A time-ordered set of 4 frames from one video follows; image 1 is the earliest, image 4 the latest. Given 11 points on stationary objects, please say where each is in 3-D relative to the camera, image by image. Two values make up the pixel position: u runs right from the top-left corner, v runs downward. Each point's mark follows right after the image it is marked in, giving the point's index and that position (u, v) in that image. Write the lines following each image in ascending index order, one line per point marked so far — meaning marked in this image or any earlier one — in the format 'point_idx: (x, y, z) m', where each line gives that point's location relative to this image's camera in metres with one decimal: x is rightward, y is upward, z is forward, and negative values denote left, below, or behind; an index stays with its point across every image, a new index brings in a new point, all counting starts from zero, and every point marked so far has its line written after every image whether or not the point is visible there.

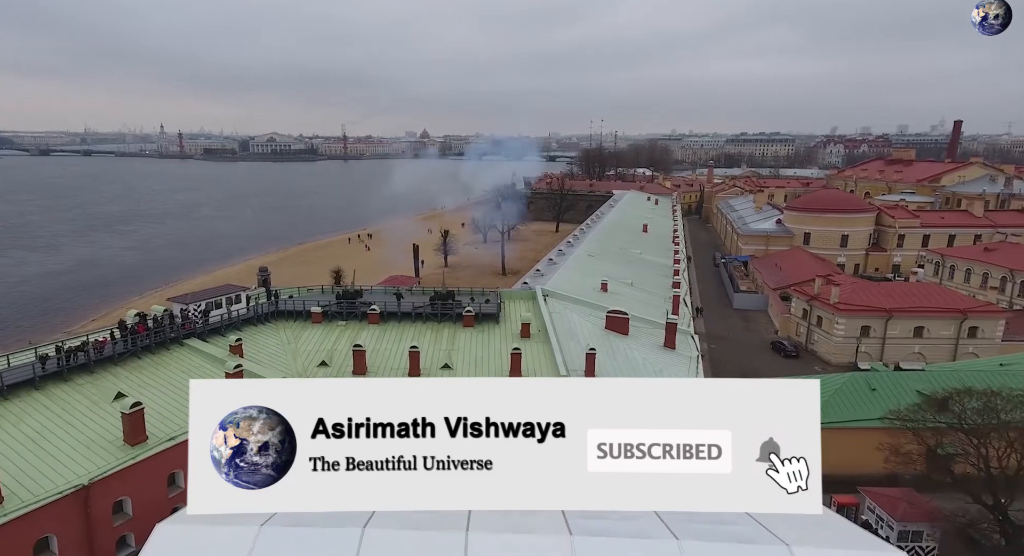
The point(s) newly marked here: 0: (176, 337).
0: (-10.1, -1.8, +17.3) m
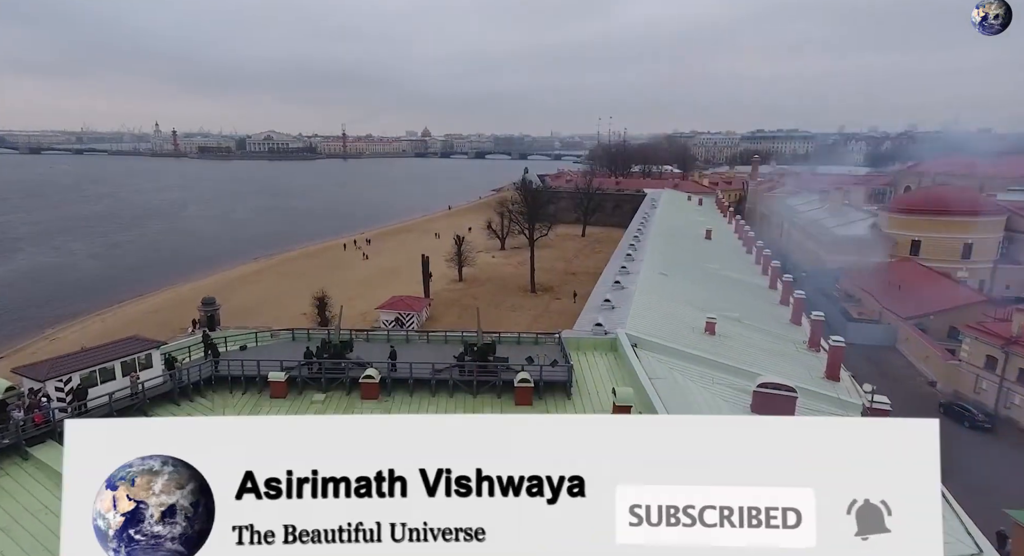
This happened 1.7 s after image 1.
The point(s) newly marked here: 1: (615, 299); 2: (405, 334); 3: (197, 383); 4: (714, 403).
0: (-8.3, -2.8, +9.6) m
1: (+3.3, -0.7, +18.6) m
2: (-2.8, -1.5, +15.1) m
3: (-6.9, -2.3, +12.6) m
4: (+4.3, -2.7, +12.5) m
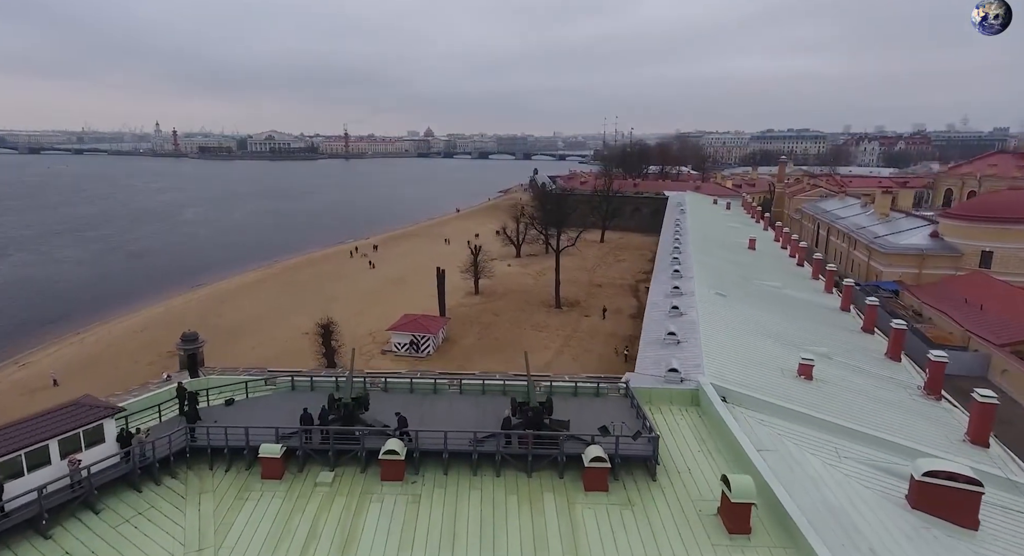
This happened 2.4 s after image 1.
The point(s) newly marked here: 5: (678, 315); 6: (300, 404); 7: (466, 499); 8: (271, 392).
0: (-7.2, -3.5, +6.5) m
1: (+4.5, -1.4, +15.5) m
2: (-1.7, -2.2, +12.0) m
3: (-5.8, -3.0, +9.6) m
4: (+5.5, -3.4, +9.4) m
5: (+4.9, -1.1, +17.0) m
6: (-4.3, -2.5, +11.5) m
7: (-0.7, -3.5, +9.3) m
8: (-5.1, -2.3, +12.0) m
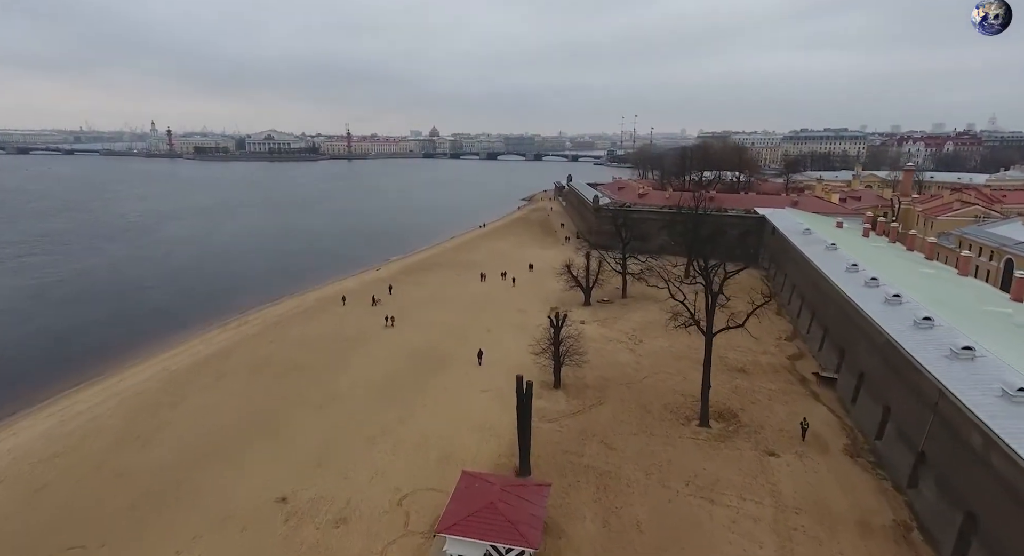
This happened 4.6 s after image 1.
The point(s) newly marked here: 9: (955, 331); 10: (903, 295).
0: (-3.6, -6.6, -5.5) m
1: (+8.1, -4.5, +3.4) m
2: (+1.9, -5.3, 0.0) m
3: (-2.2, -6.1, -2.5) m
4: (+9.1, -6.5, -2.7) m
5: (+8.6, -4.2, +4.9) m
6: (-0.6, -5.6, -0.6) m
7: (+2.9, -6.6, -2.8) m
8: (-1.4, -5.4, -0.1) m
9: (+12.3, -1.4, +15.8) m
10: (+13.0, -0.6, +19.0) m
